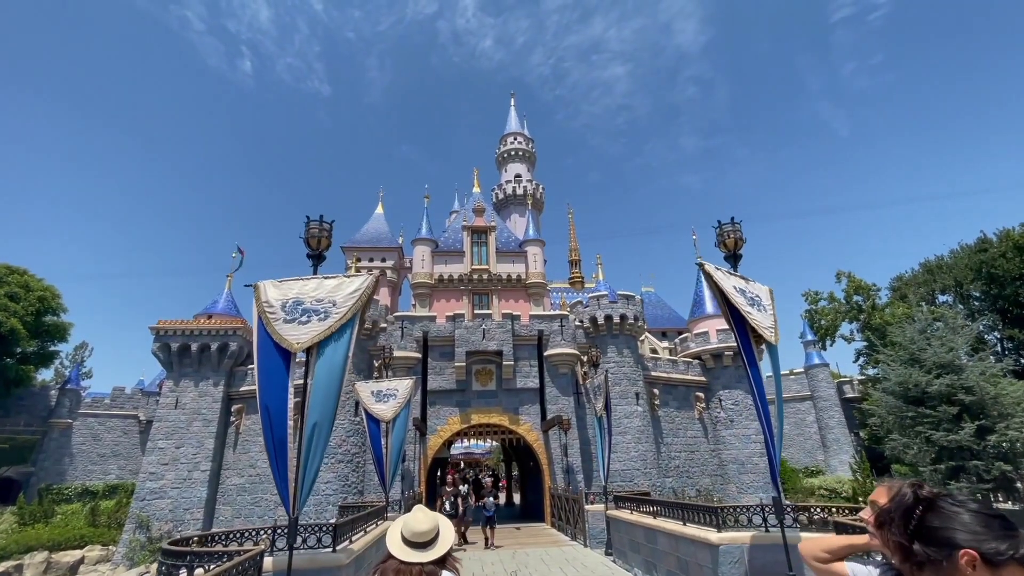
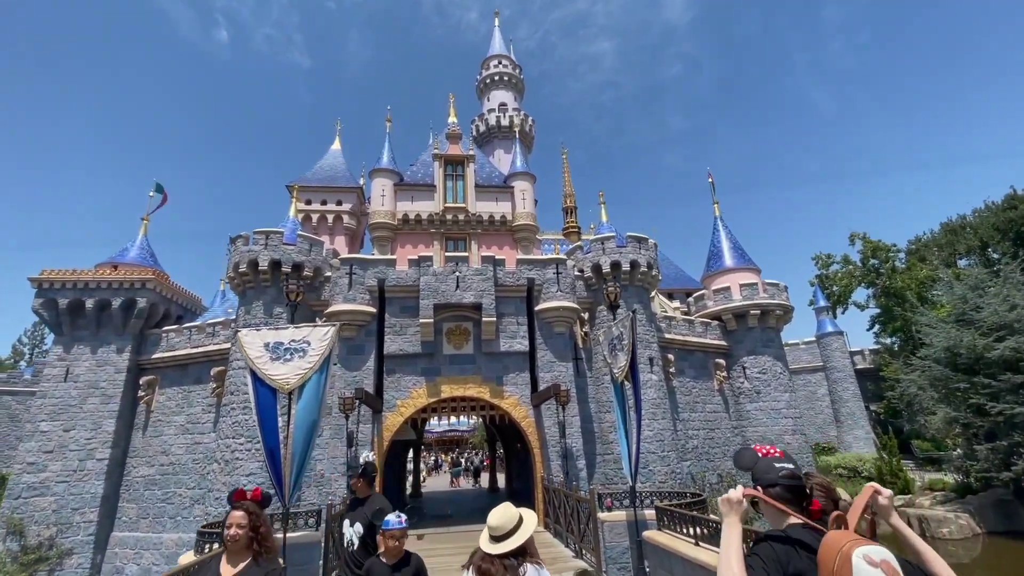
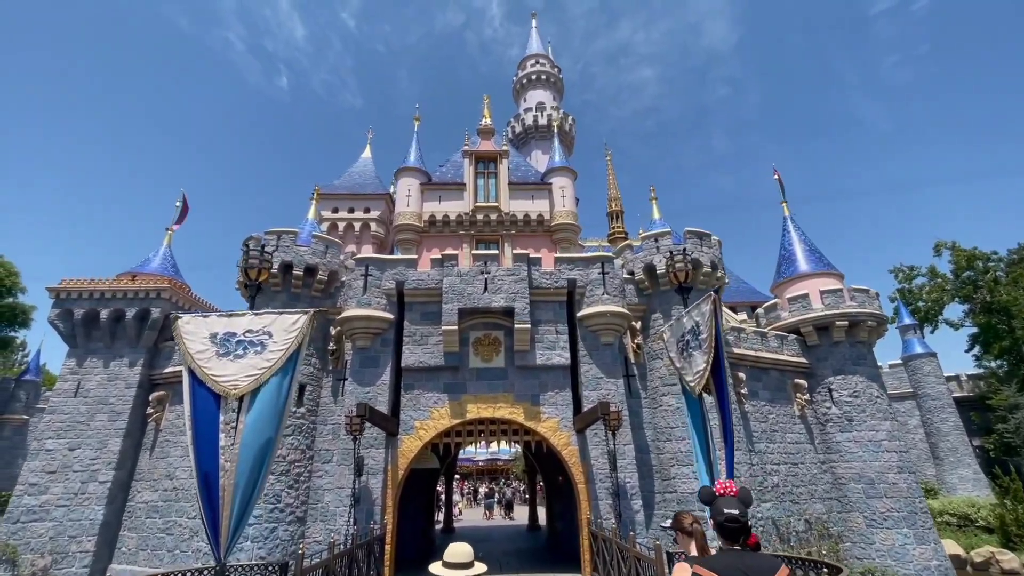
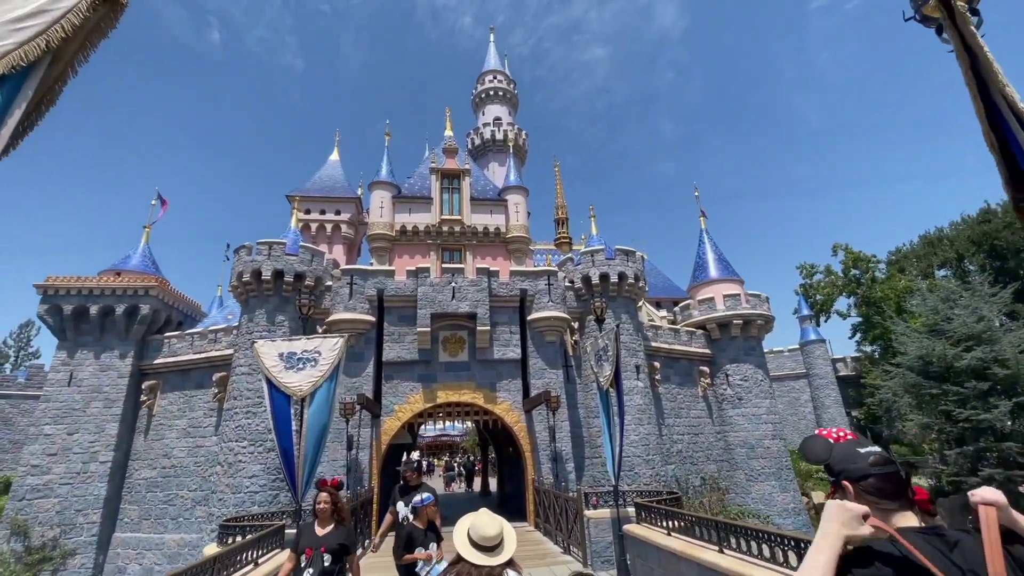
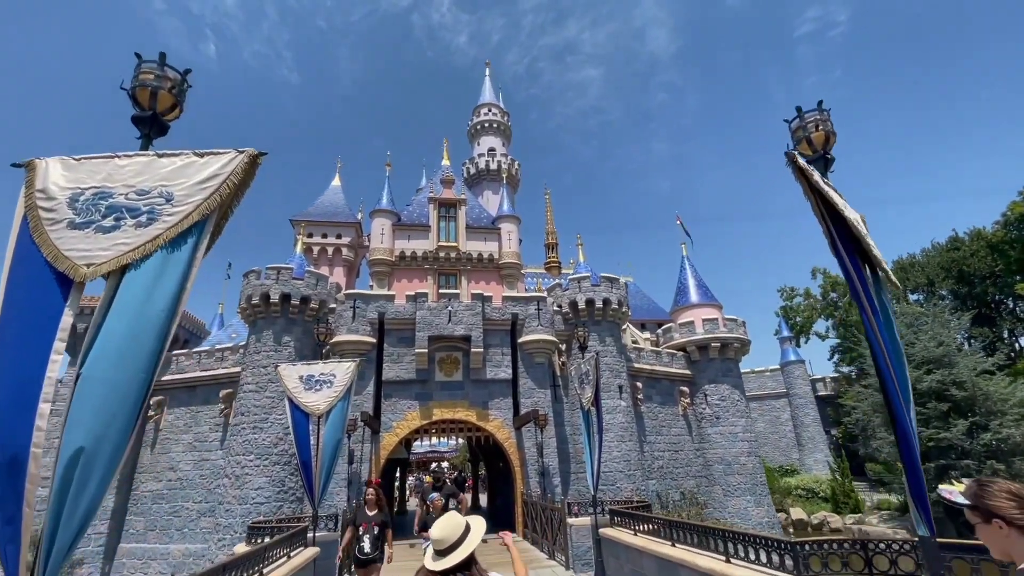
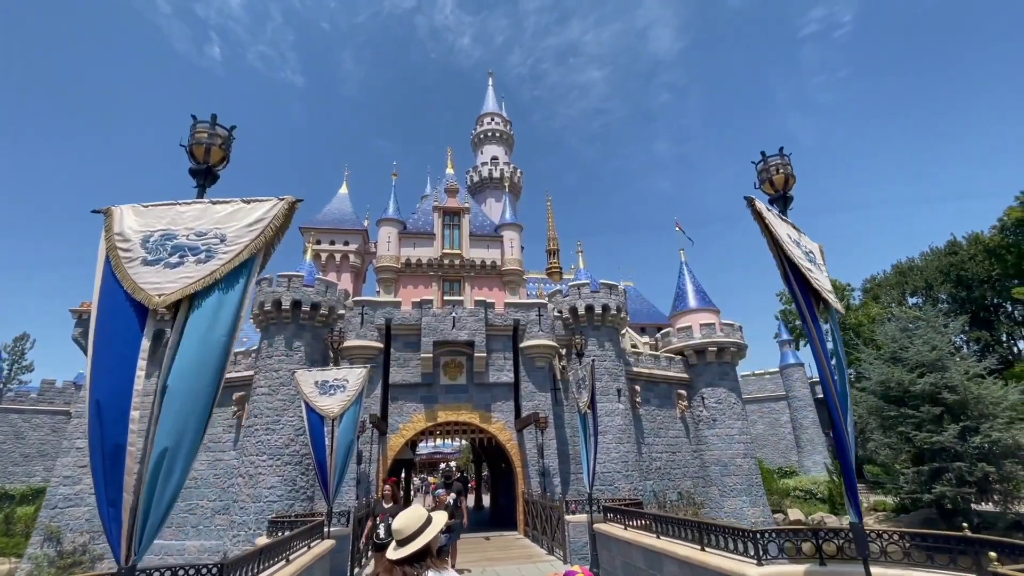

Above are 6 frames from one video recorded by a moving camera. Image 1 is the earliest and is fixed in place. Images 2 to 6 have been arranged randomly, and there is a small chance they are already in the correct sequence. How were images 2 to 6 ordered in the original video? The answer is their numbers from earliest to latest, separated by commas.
6, 5, 4, 2, 3
